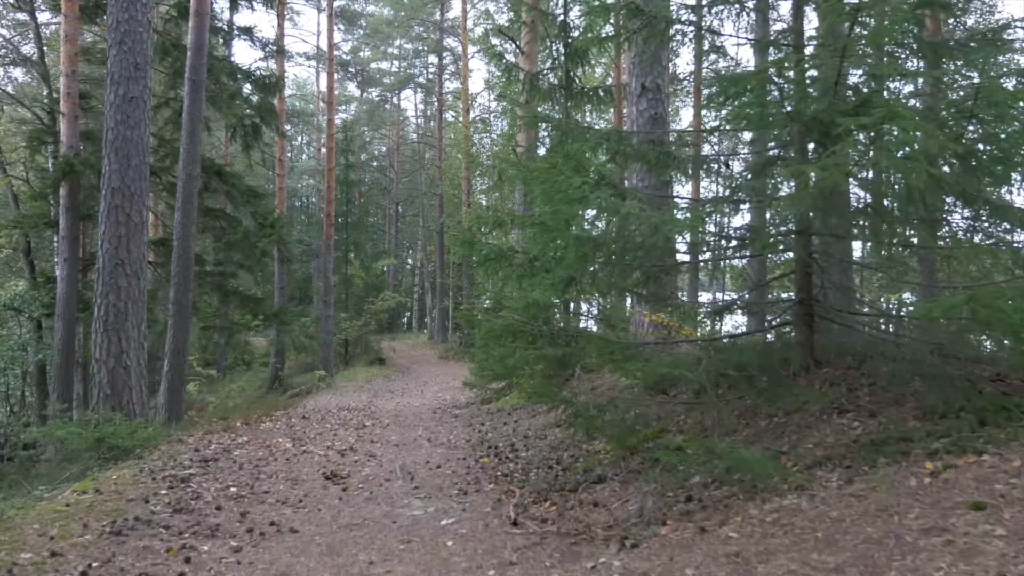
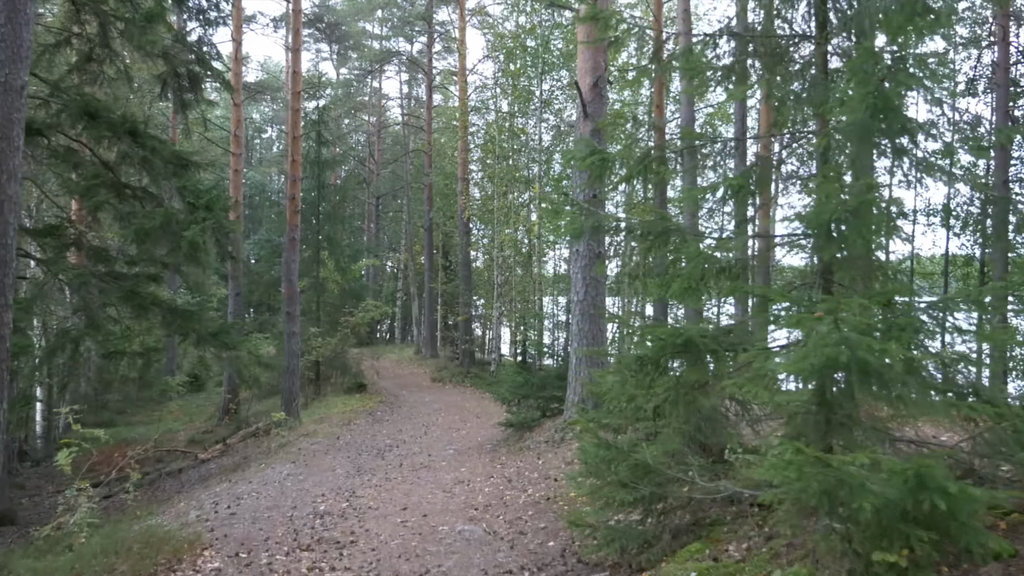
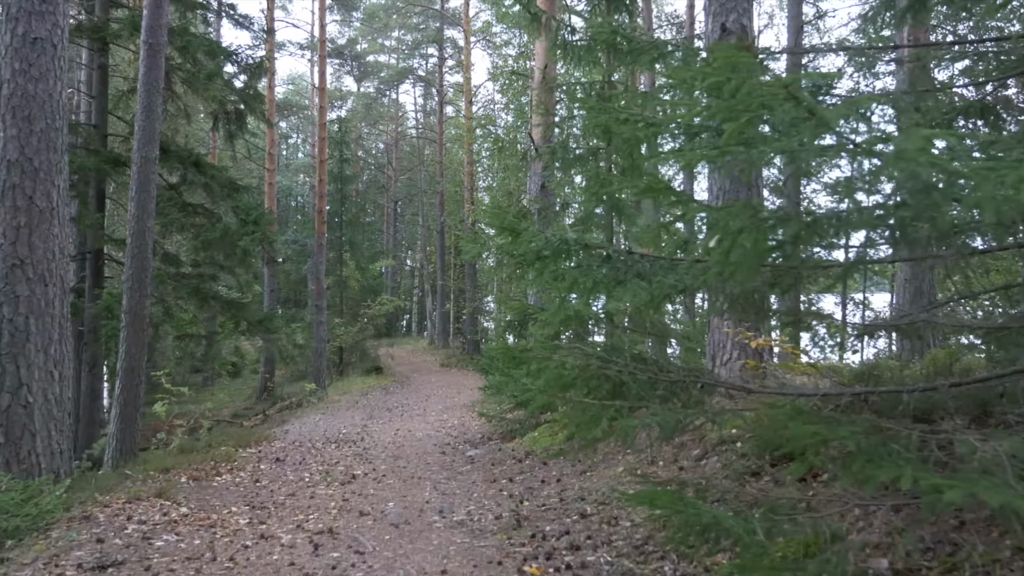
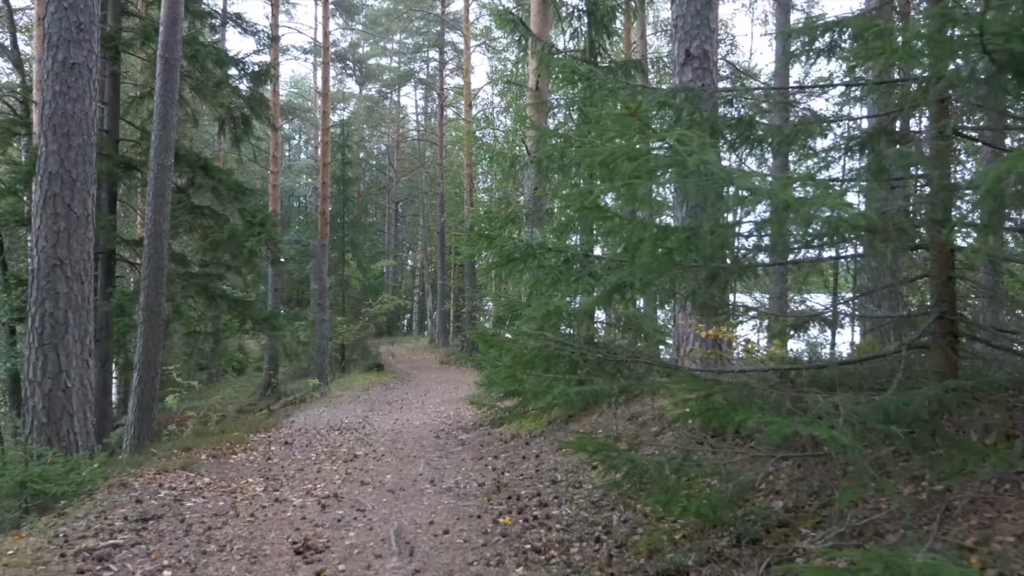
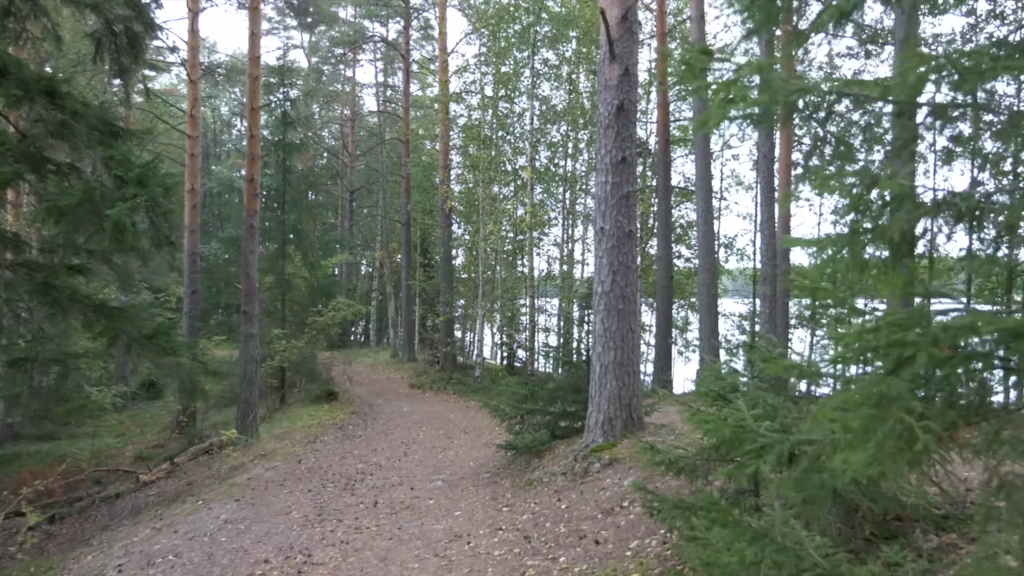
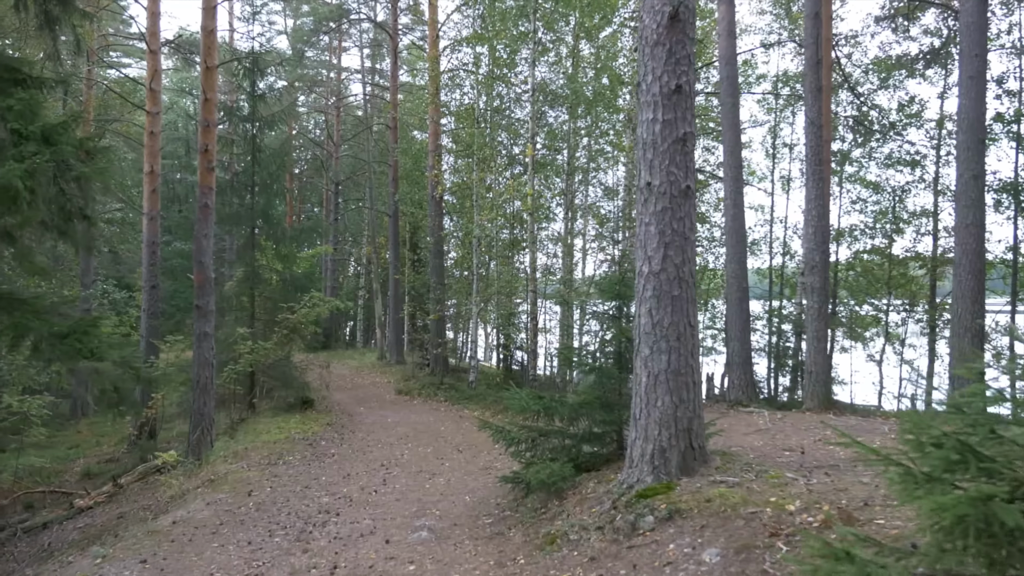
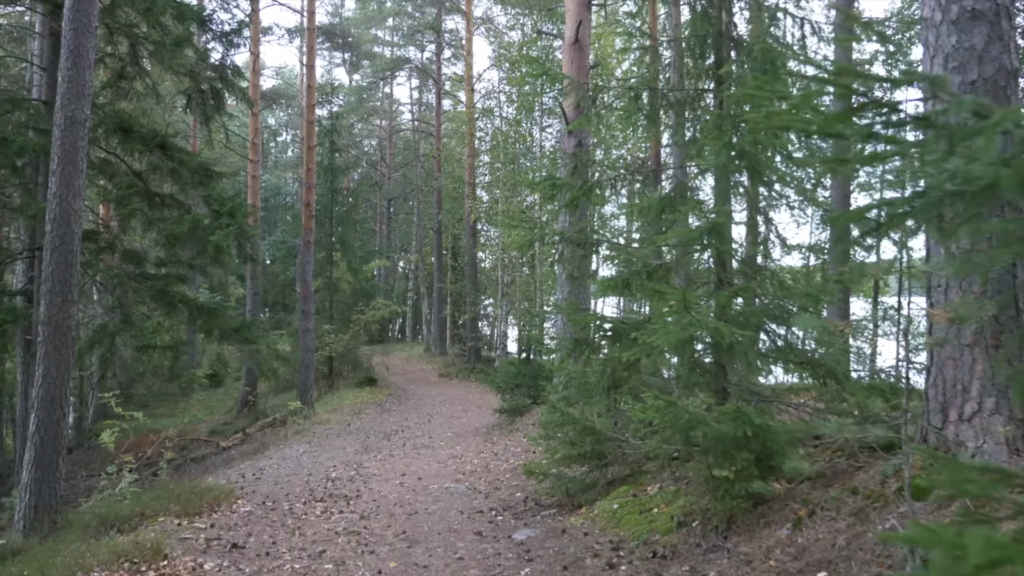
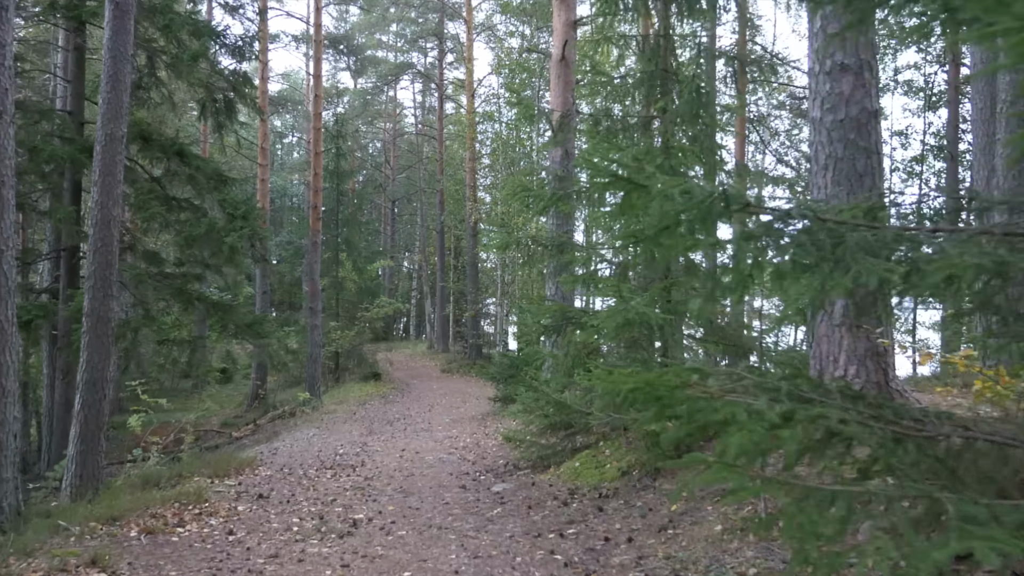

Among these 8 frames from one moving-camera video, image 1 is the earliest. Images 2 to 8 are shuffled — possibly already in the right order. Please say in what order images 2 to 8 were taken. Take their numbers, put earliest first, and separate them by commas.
4, 3, 8, 7, 2, 5, 6
